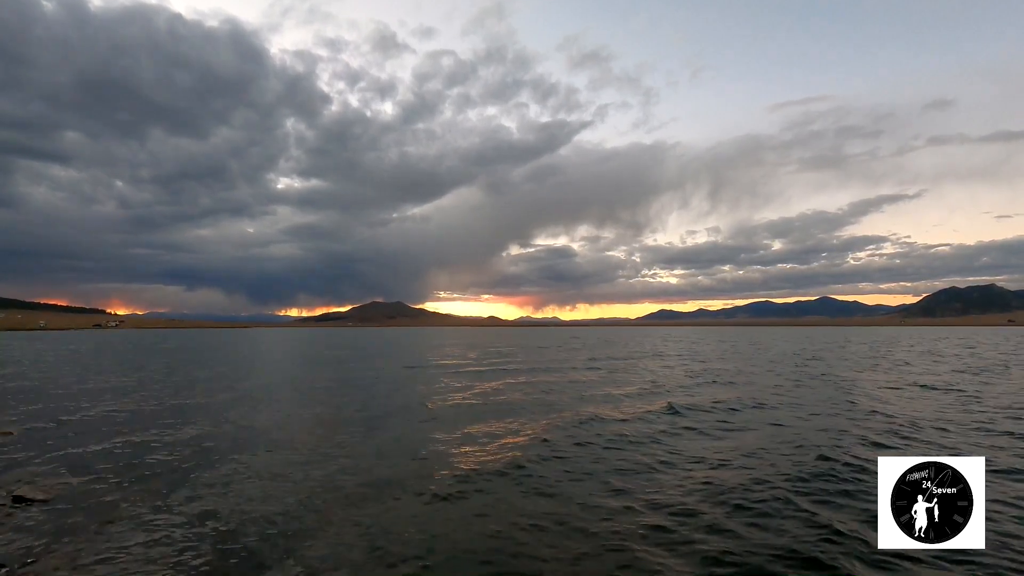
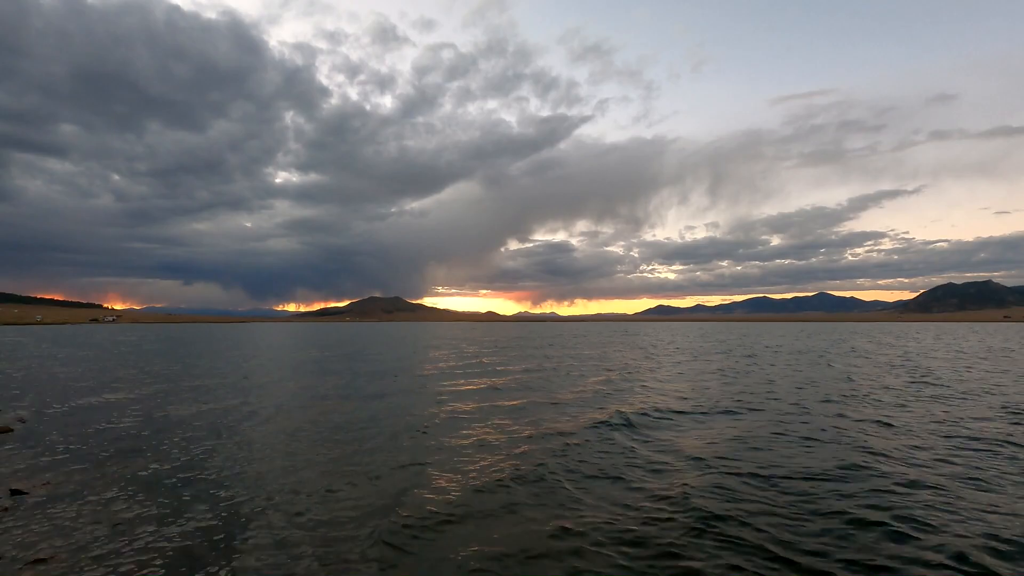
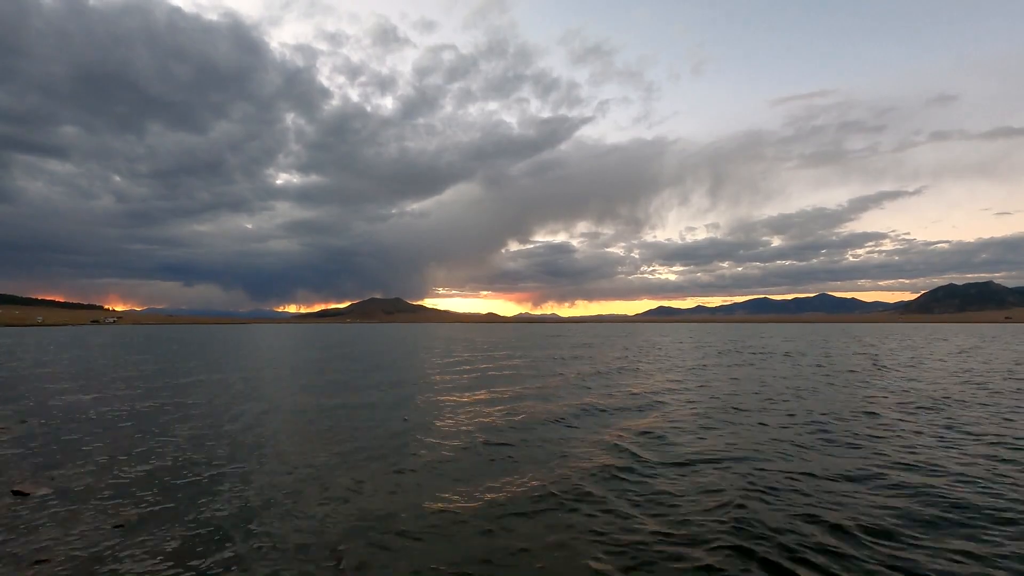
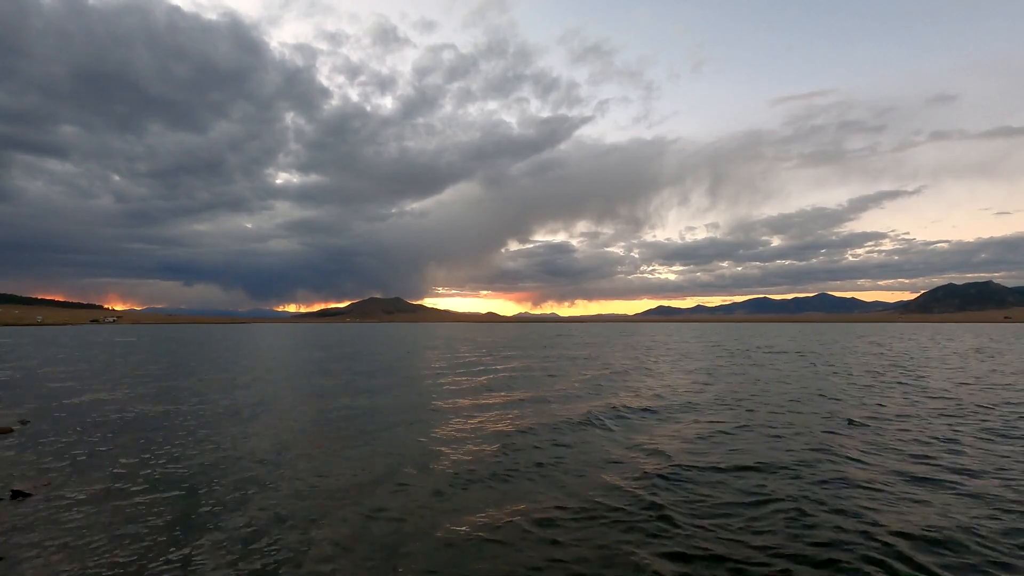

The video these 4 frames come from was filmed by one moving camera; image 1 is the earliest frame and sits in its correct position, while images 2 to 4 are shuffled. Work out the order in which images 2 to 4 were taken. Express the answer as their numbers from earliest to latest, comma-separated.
2, 4, 3
